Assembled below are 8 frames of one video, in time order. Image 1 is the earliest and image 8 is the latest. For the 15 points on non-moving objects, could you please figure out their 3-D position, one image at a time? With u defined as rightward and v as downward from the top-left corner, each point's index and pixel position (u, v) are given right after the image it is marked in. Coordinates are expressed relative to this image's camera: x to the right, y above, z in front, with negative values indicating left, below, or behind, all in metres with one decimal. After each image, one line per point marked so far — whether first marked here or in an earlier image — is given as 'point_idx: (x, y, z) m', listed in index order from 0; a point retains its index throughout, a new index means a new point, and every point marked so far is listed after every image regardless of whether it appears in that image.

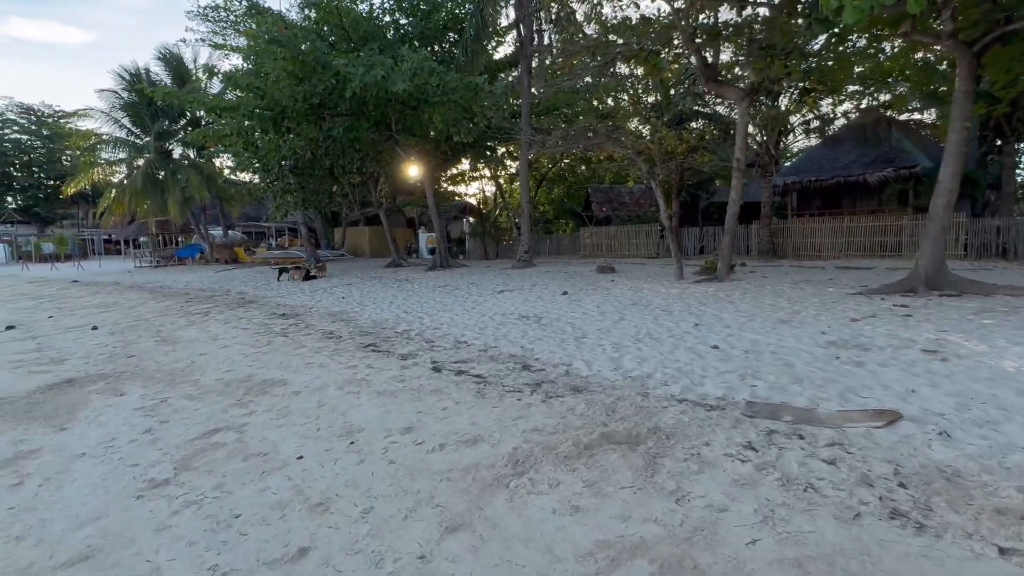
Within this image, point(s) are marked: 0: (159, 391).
0: (-3.7, -1.1, +6.1) m
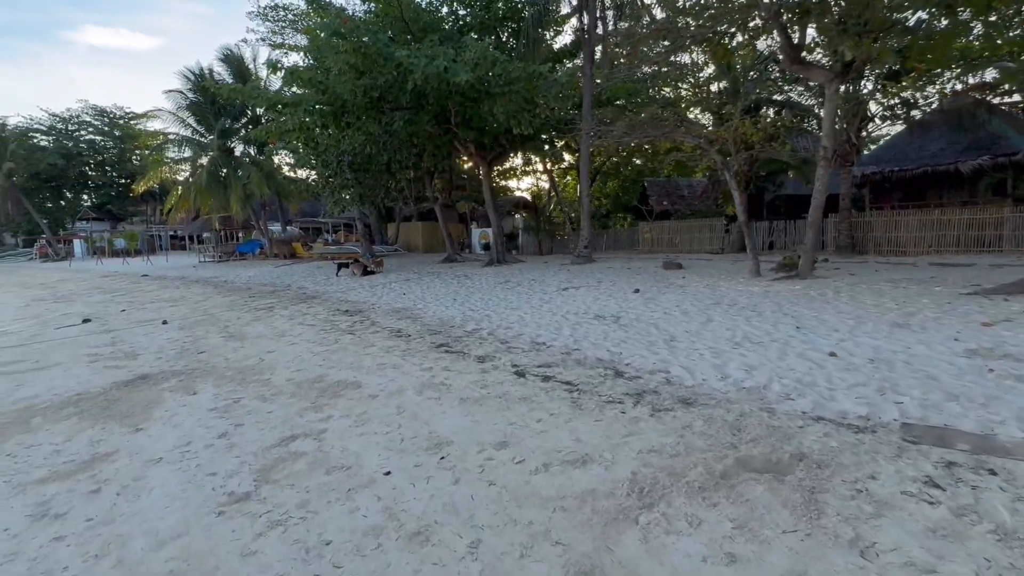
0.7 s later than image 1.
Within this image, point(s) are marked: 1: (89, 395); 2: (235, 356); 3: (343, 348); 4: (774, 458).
0: (-2.9, -1.0, +5.9) m
1: (-4.6, -1.2, +6.3) m
2: (-3.6, -0.9, +7.6) m
3: (-2.1, -0.7, +7.2) m
4: (+1.4, -0.9, +3.1) m
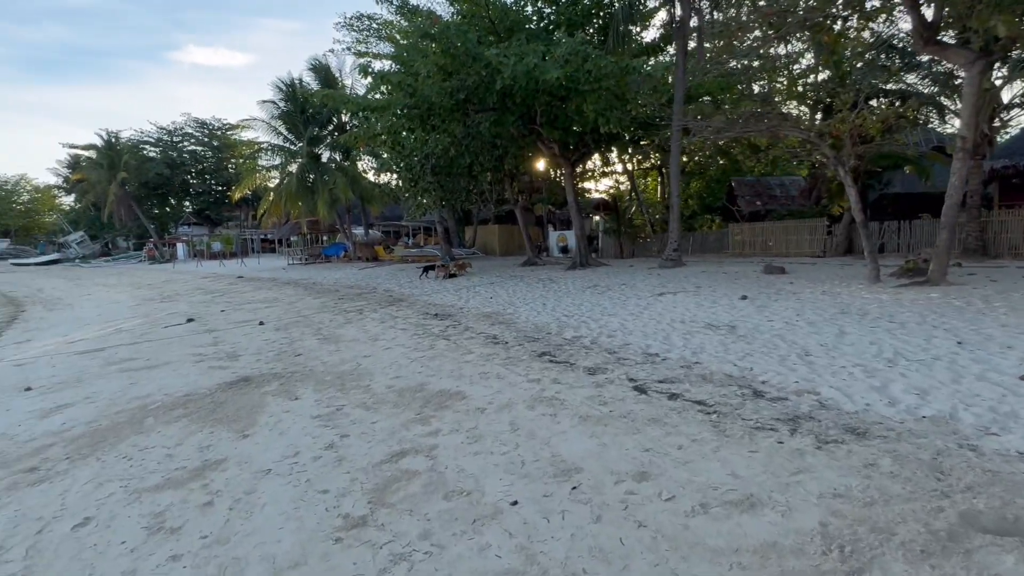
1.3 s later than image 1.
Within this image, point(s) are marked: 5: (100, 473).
0: (-1.8, -1.1, +5.8) m
1: (-3.5, -1.2, +6.4) m
2: (-2.3, -0.9, +7.5) m
3: (-0.9, -0.8, +7.0) m
4: (+2.1, -0.9, +2.4) m
5: (-3.1, -1.4, +4.4) m
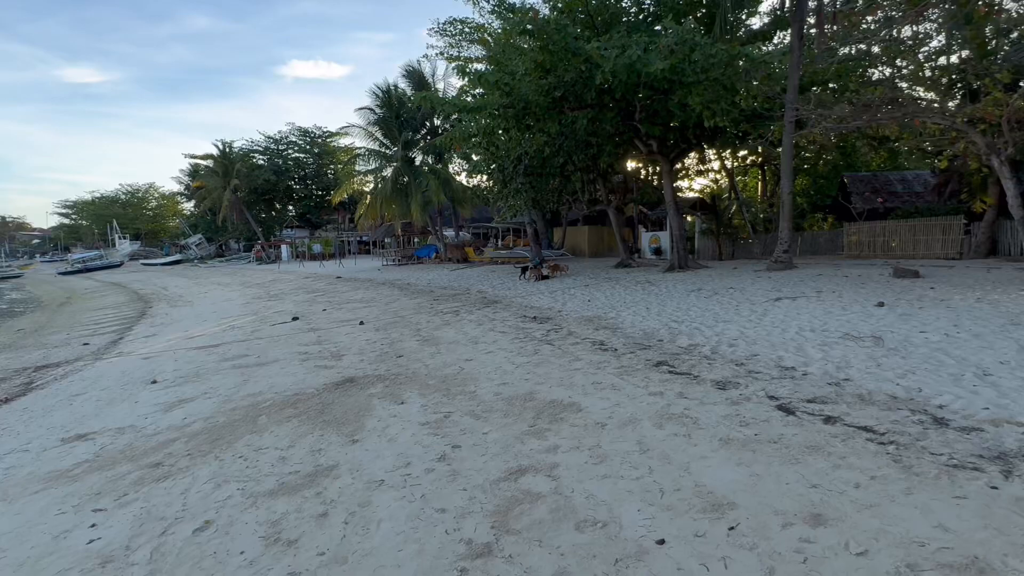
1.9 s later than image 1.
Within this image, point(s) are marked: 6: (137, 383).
0: (-0.7, -1.1, +5.6) m
1: (-2.3, -1.2, +6.4) m
2: (-1.0, -0.9, +7.4) m
3: (+0.4, -0.8, +6.6) m
4: (+2.6, -1.0, +1.7) m
5: (-2.2, -1.4, +4.4) m
6: (-5.4, -1.4, +8.3) m
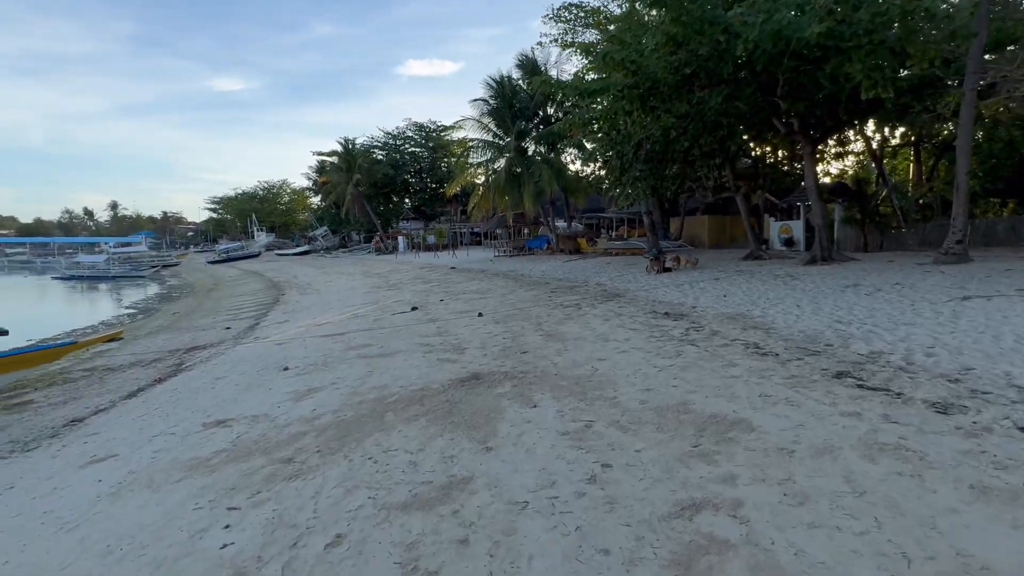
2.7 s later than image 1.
0: (+0.5, -1.0, +5.0) m
1: (-0.9, -1.1, +6.1) m
2: (+0.6, -0.9, +6.8) m
3: (+1.8, -0.8, +5.8) m
4: (+3.1, -1.0, +0.6) m
5: (-1.1, -1.3, +4.1) m
6: (-3.6, -1.2, +8.6) m
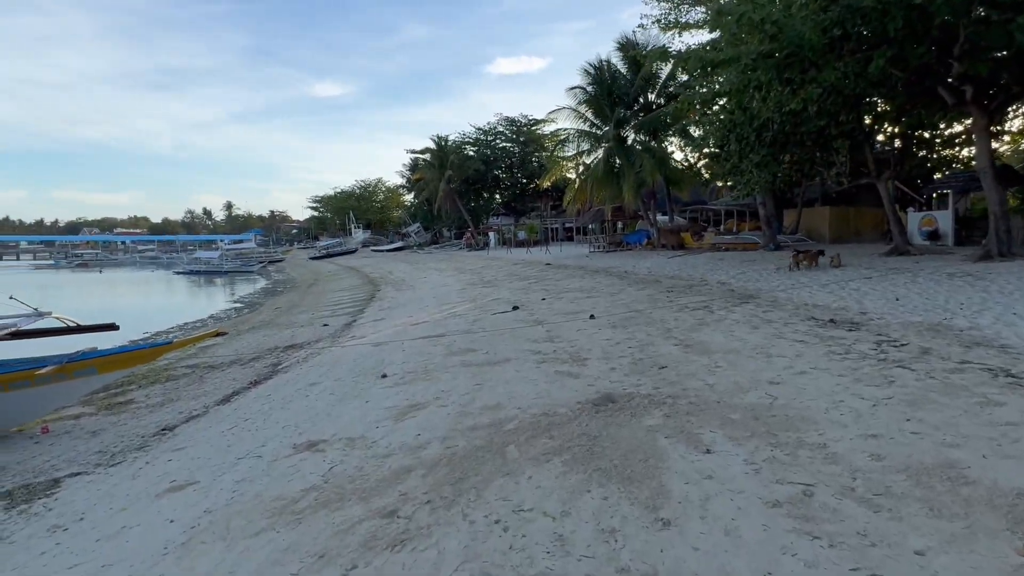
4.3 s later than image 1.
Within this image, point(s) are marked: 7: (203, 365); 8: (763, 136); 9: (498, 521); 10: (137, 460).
0: (+1.6, -1.1, +3.6) m
1: (+0.4, -1.1, +4.9) m
2: (+1.9, -0.9, +5.4) m
3: (+3.0, -0.8, +4.3) m
4: (+3.5, -1.1, -1.1) m
5: (-0.2, -1.3, +3.0) m
6: (-1.9, -1.2, +7.7) m
7: (-5.8, -1.4, +10.9) m
8: (+7.1, +4.3, +16.5) m
9: (-0.1, -1.3, +3.3) m
10: (-3.6, -1.6, +5.5) m
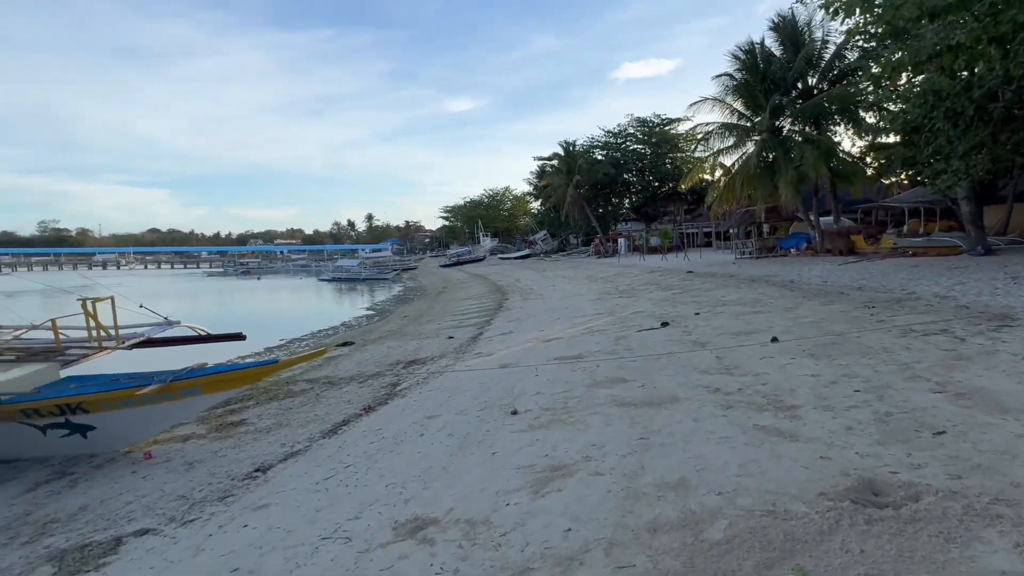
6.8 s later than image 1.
0: (+2.4, -1.2, +1.4) m
1: (+1.5, -1.2, +3.0) m
2: (+3.1, -1.0, +3.1) m
3: (+3.9, -0.9, +1.8) m
4: (+3.3, -1.2, -3.6) m
5: (+0.5, -1.4, +1.2) m
6: (-0.2, -1.3, +6.2) m
7: (-3.3, -1.6, +10.2) m
8: (+10.5, +4.0, +12.9) m
9: (+0.7, -1.4, +1.4) m
10: (-2.3, -1.7, +4.4) m
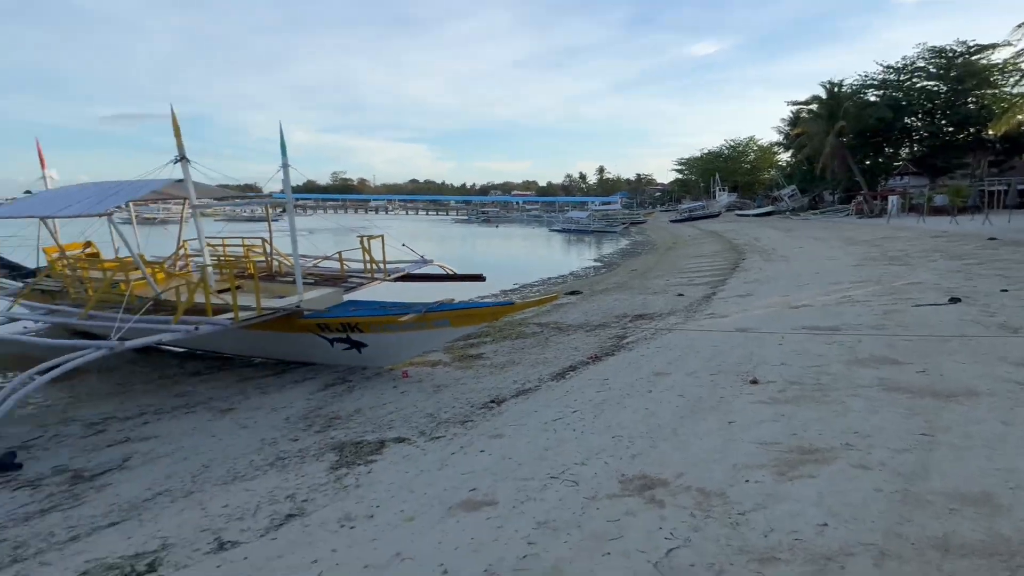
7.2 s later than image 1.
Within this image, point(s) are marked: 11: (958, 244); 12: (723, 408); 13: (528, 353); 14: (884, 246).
0: (+2.7, -1.2, +0.3) m
1: (+2.5, -1.1, +2.1) m
2: (+4.0, -1.0, +1.6) m
3: (+4.3, -1.1, +0.1) m
4: (+1.7, -1.6, -4.6) m
5: (+0.9, -1.4, +0.8) m
6: (+2.1, -0.9, +5.7) m
7: (+0.7, -0.7, +10.5) m
8: (+14.8, +4.0, +7.5) m
9: (+1.1, -1.3, +1.0) m
10: (-0.5, -1.3, +4.8) m
11: (+13.4, +1.3, +17.5) m
12: (+1.7, -1.0, +4.8) m
13: (+0.2, -0.9, +8.5) m
14: (+11.9, +1.3, +18.7) m
